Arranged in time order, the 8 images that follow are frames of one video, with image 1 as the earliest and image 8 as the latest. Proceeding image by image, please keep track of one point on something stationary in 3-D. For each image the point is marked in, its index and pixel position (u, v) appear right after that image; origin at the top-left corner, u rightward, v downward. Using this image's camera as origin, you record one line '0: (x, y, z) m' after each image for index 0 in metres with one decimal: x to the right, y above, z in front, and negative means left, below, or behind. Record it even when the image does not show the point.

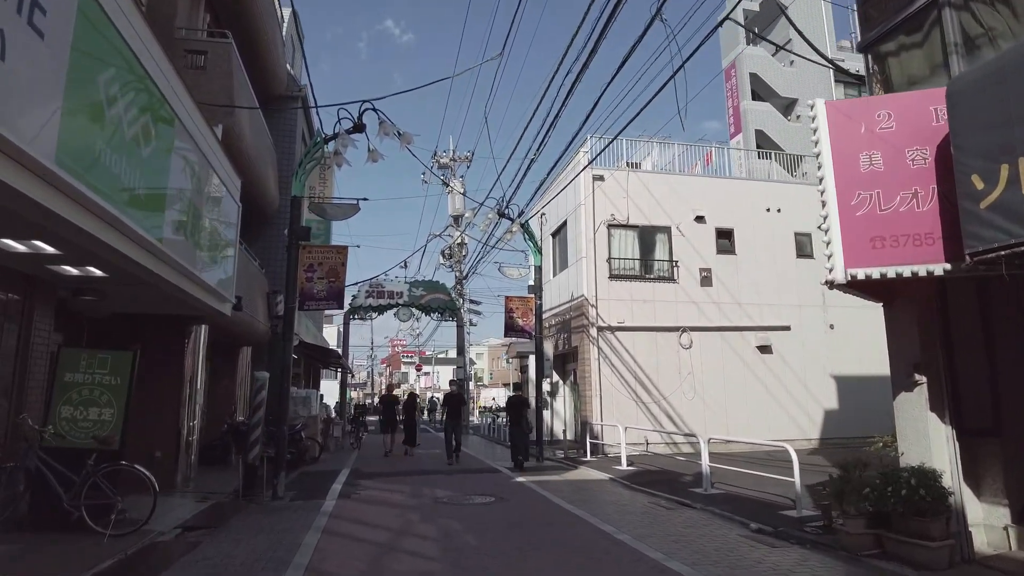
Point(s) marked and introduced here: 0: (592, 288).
0: (+2.1, 0.0, +17.3) m
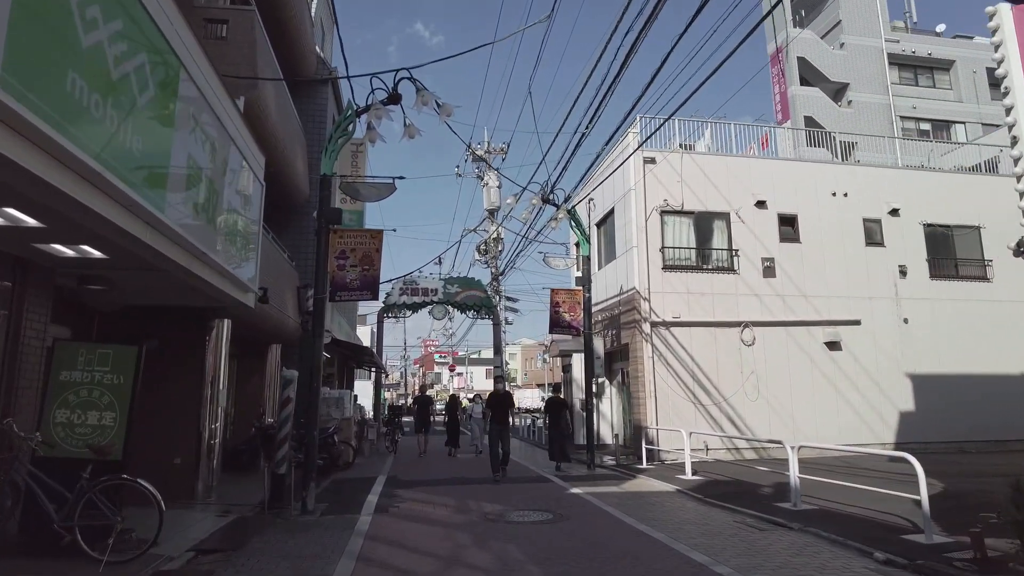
0: (+3.1, +0.2, +16.0) m
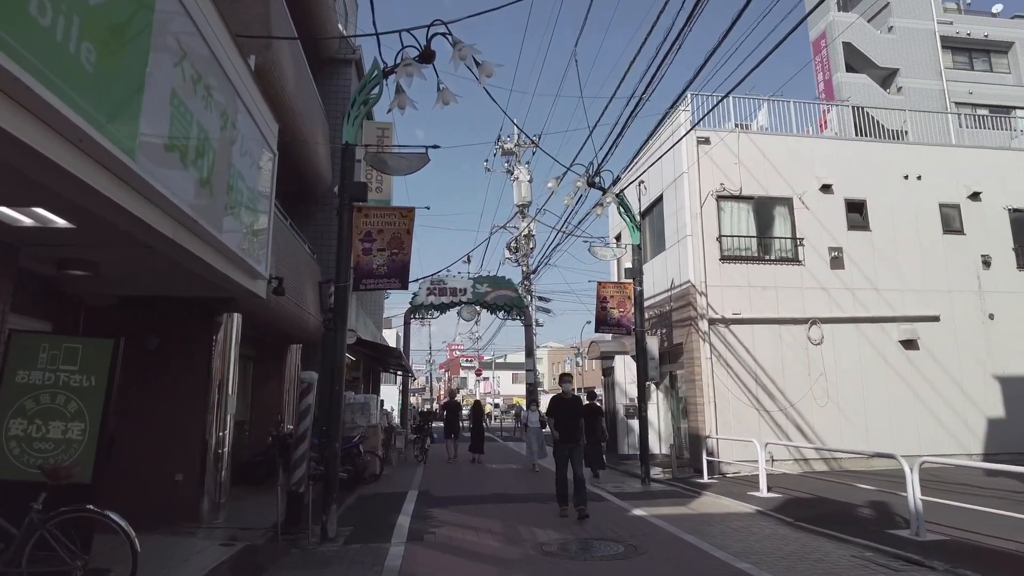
0: (+4.0, +0.3, +14.4) m
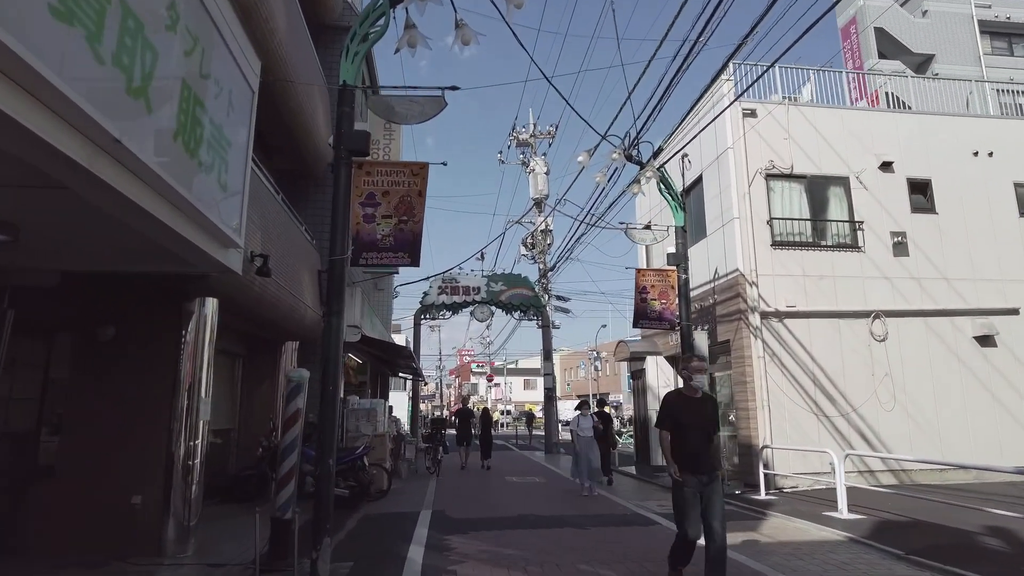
0: (+4.4, +0.5, +12.8) m
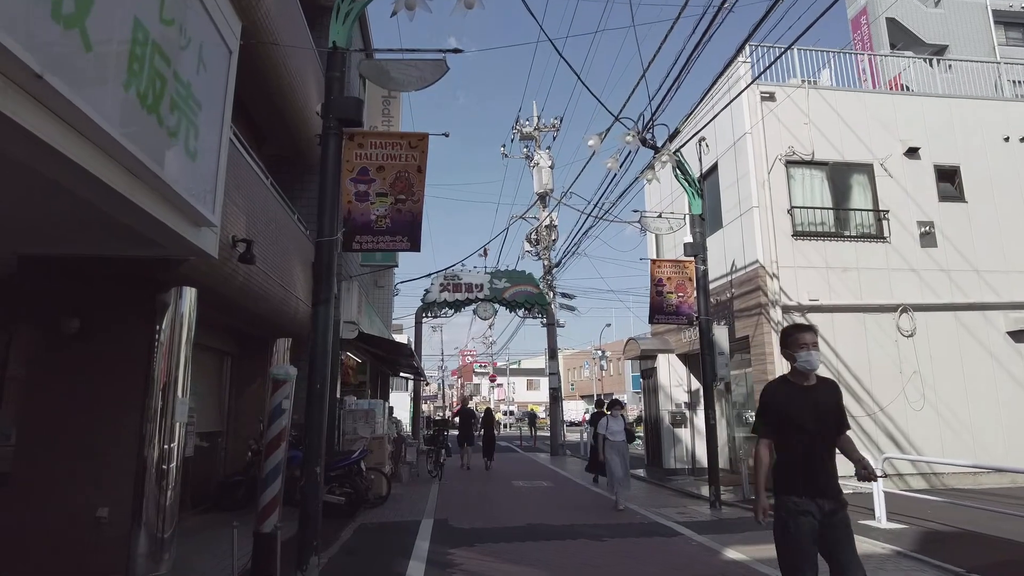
0: (+4.5, +0.7, +12.0) m
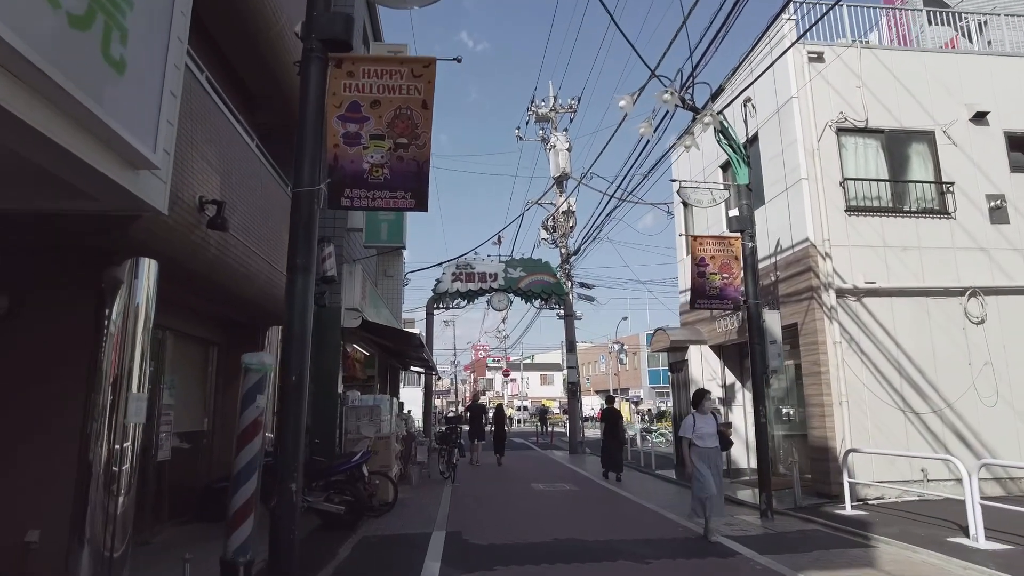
0: (+4.8, +1.0, +10.7) m
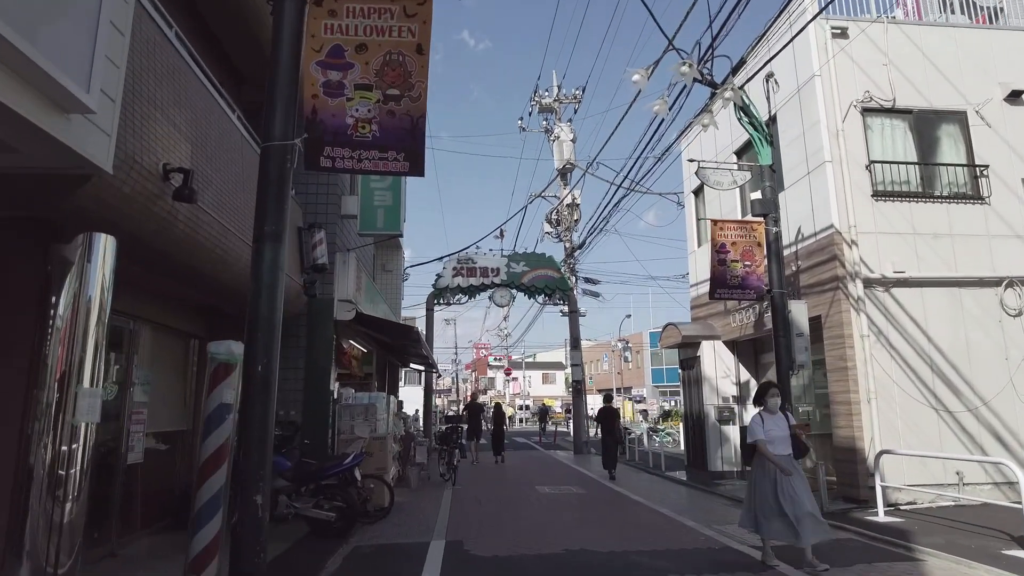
0: (+4.9, +1.1, +10.0) m
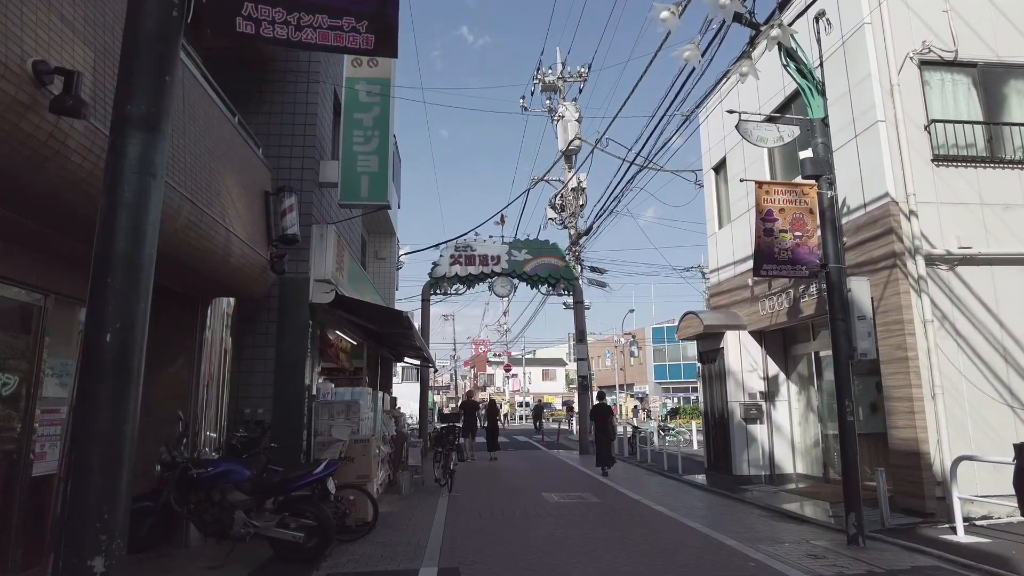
0: (+5.0, +1.4, +8.7) m
